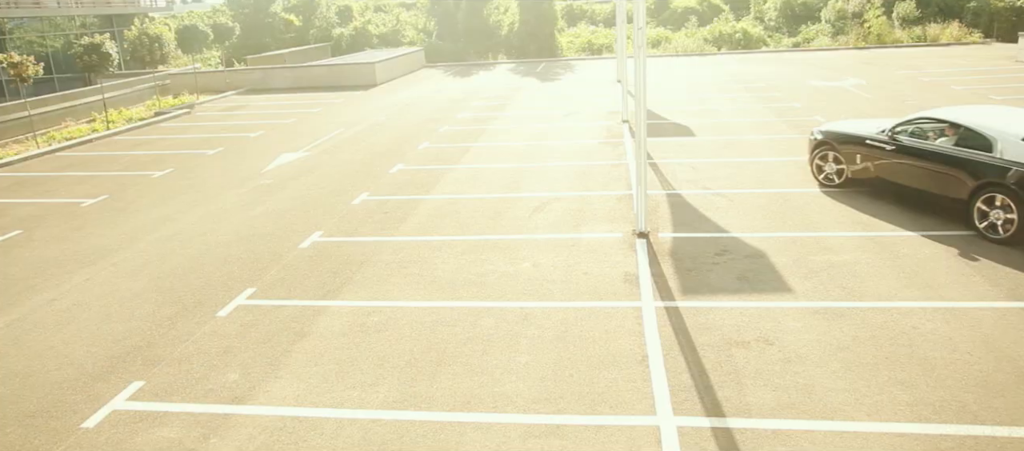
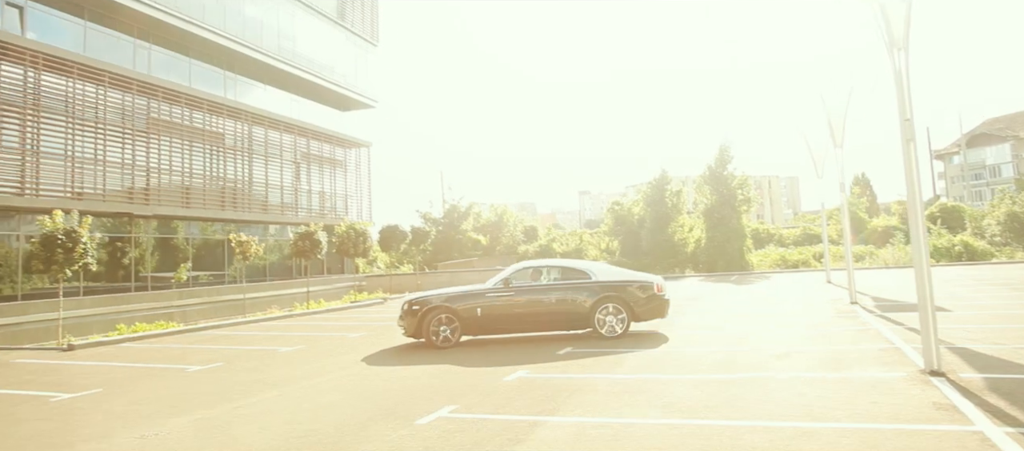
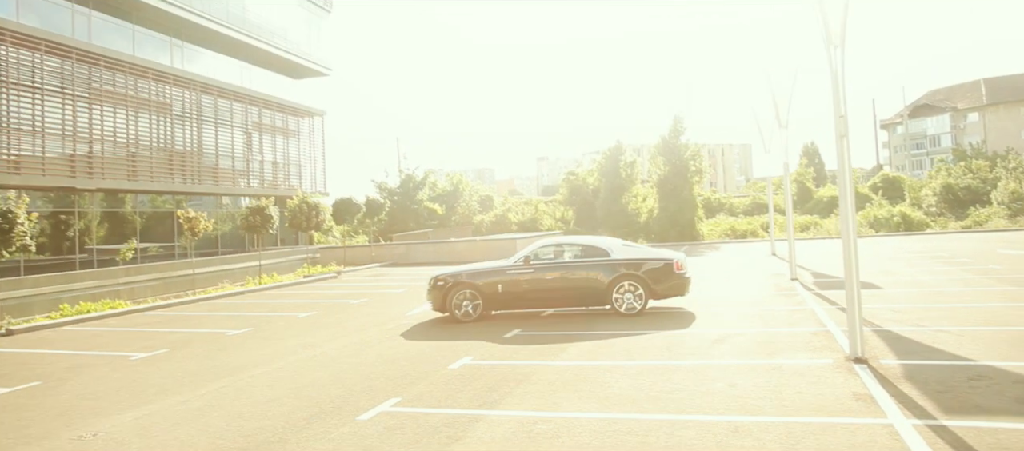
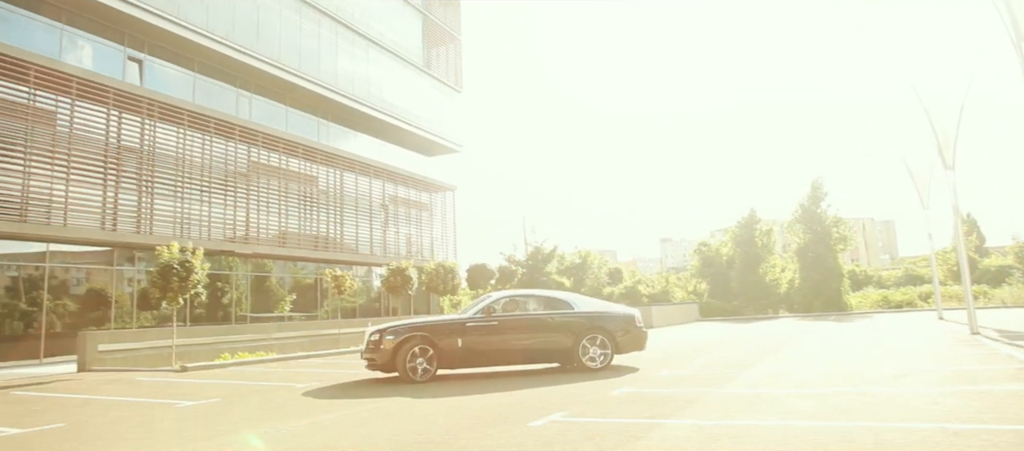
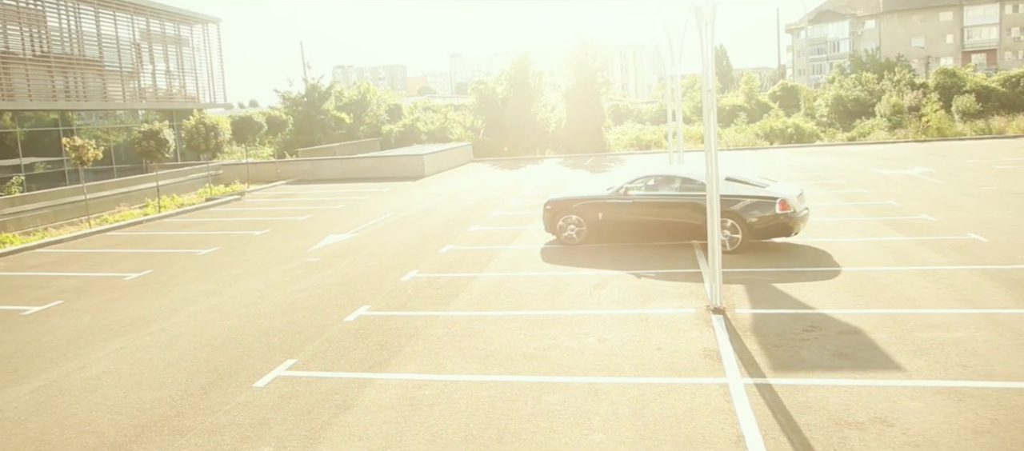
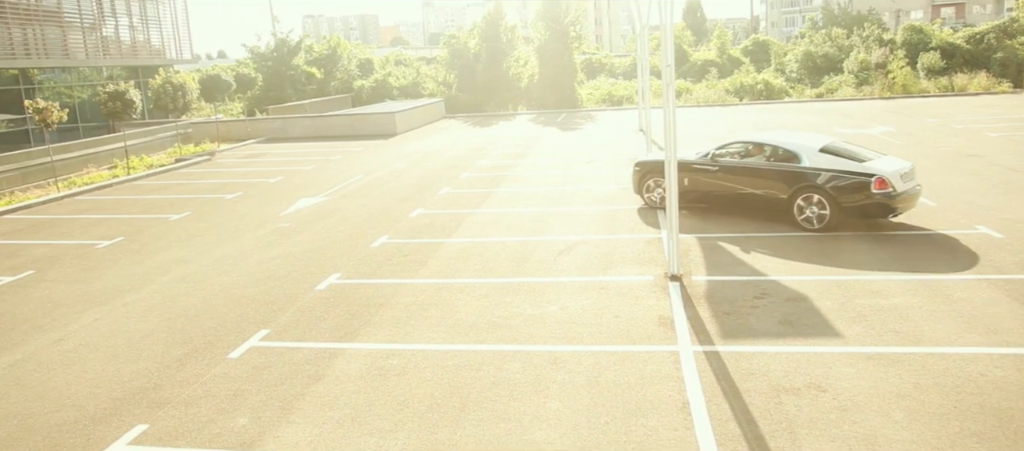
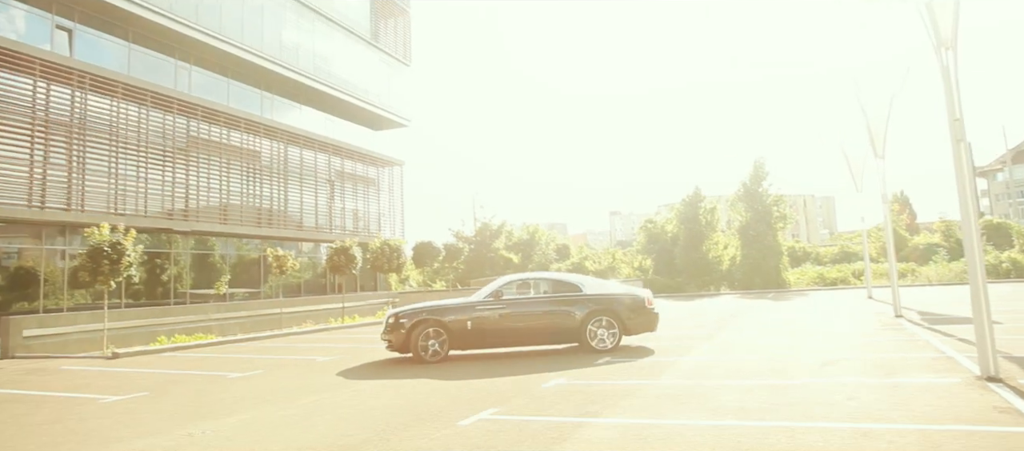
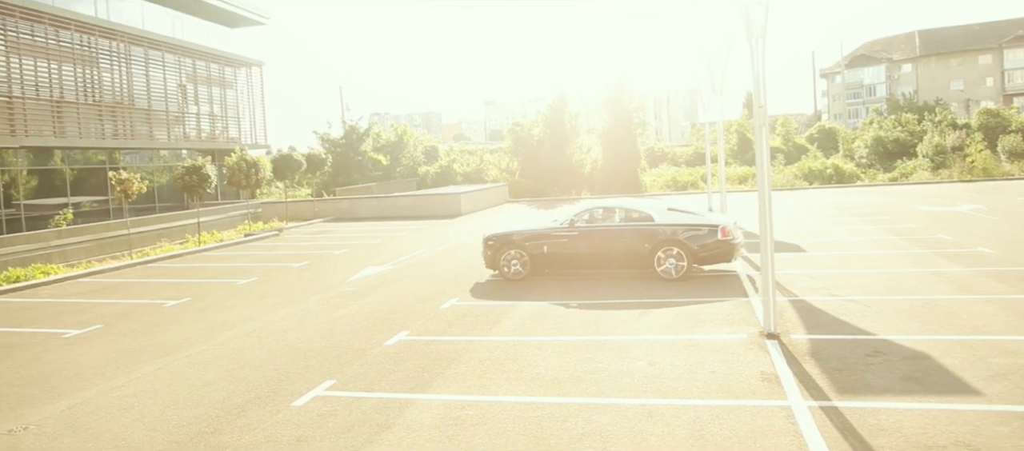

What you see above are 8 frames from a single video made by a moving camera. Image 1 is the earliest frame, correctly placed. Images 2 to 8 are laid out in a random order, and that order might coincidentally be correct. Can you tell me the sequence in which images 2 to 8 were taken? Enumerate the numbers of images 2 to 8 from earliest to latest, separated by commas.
6, 5, 8, 3, 2, 7, 4
